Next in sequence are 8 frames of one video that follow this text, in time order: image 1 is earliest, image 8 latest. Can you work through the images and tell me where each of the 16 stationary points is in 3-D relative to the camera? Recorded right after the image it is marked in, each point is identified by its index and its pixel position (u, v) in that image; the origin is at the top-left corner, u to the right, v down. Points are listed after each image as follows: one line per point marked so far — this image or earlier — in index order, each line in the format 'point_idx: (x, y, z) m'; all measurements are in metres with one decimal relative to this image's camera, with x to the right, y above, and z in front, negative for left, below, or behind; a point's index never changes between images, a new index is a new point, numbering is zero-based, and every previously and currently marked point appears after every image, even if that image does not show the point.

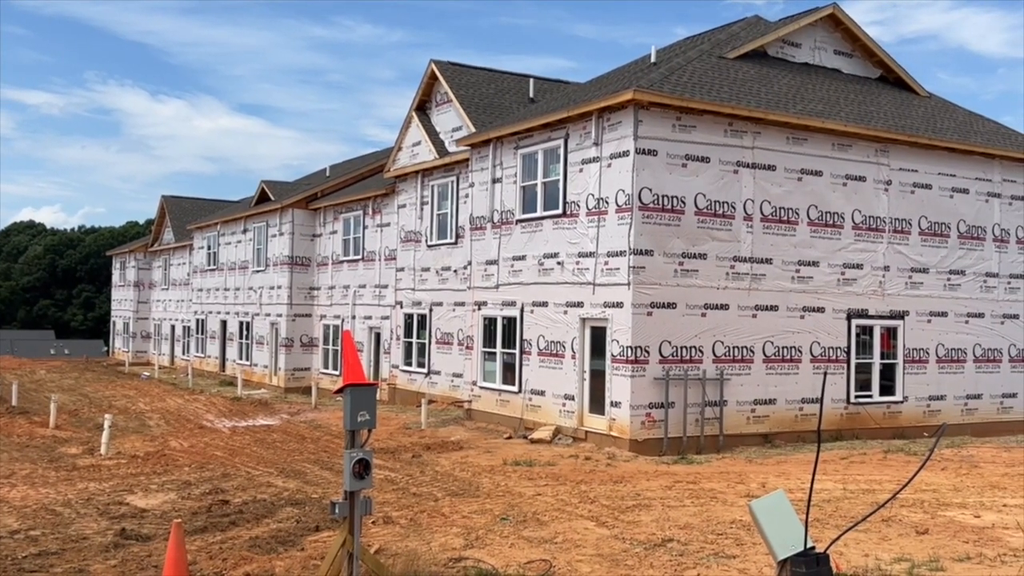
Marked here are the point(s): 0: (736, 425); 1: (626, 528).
0: (+4.1, -2.5, +16.4) m
1: (+1.2, -2.6, +9.7) m
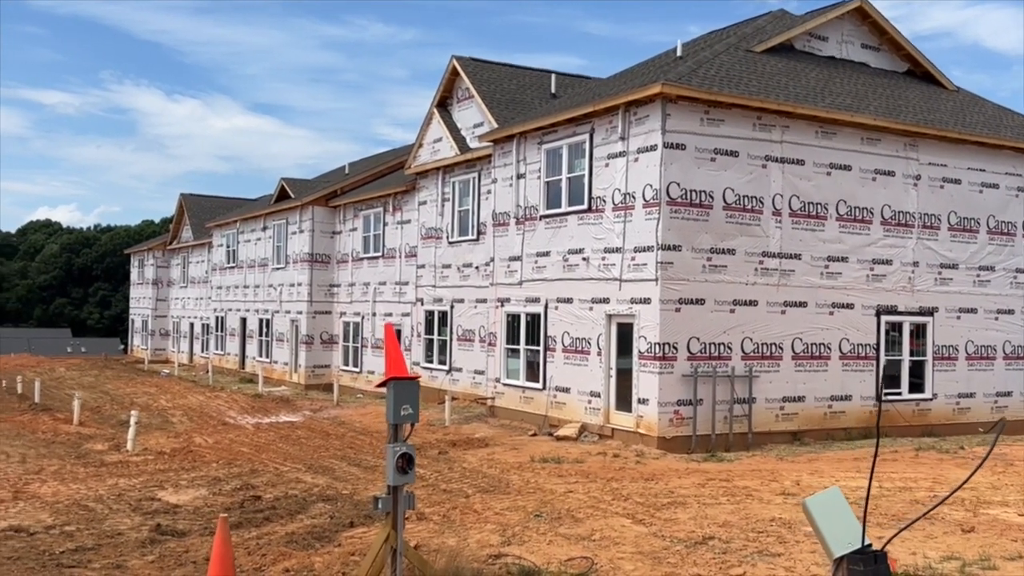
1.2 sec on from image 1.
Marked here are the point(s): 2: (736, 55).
0: (+4.5, -2.4, +16.2) m
1: (+1.6, -2.5, +9.6) m
2: (+4.3, +4.5, +17.4) m
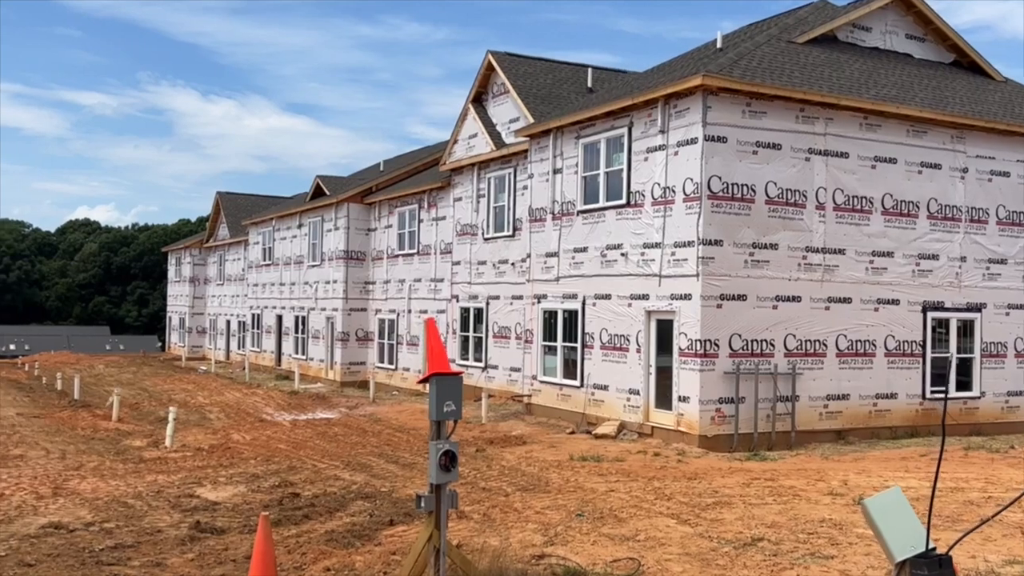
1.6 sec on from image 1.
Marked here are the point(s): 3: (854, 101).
0: (+5.2, -2.3, +15.9) m
1: (+2.0, -2.5, +9.3) m
2: (+5.0, +4.6, +17.1) m
3: (+6.0, +3.3, +16.0) m
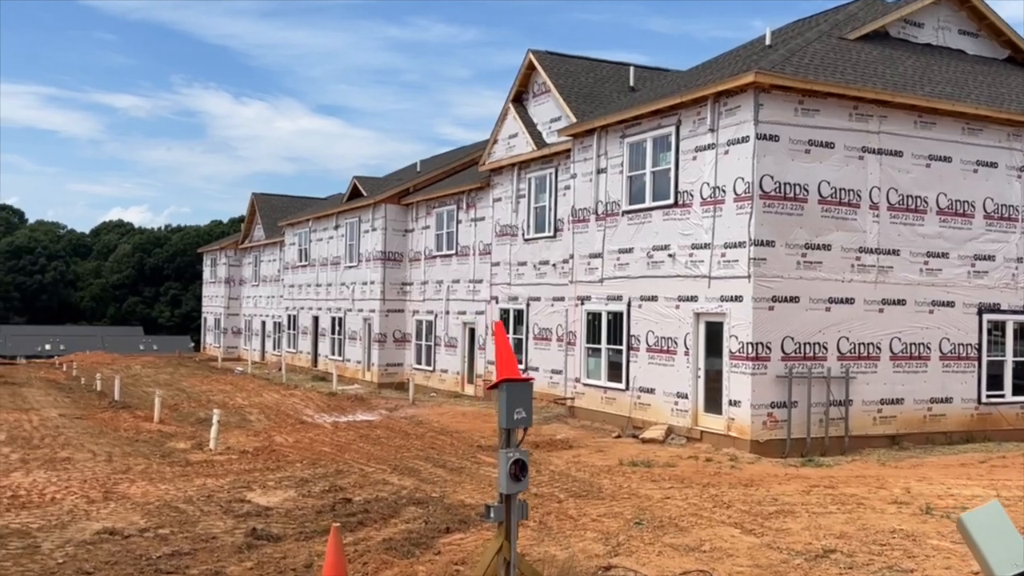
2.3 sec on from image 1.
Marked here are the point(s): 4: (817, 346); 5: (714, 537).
0: (+6.0, -2.4, +15.5) m
1: (+2.6, -2.5, +9.0) m
2: (+5.9, +4.5, +16.7) m
3: (+6.8, +3.3, +15.5) m
4: (+5.1, -1.0, +15.1) m
5: (+2.0, -2.5, +9.1) m
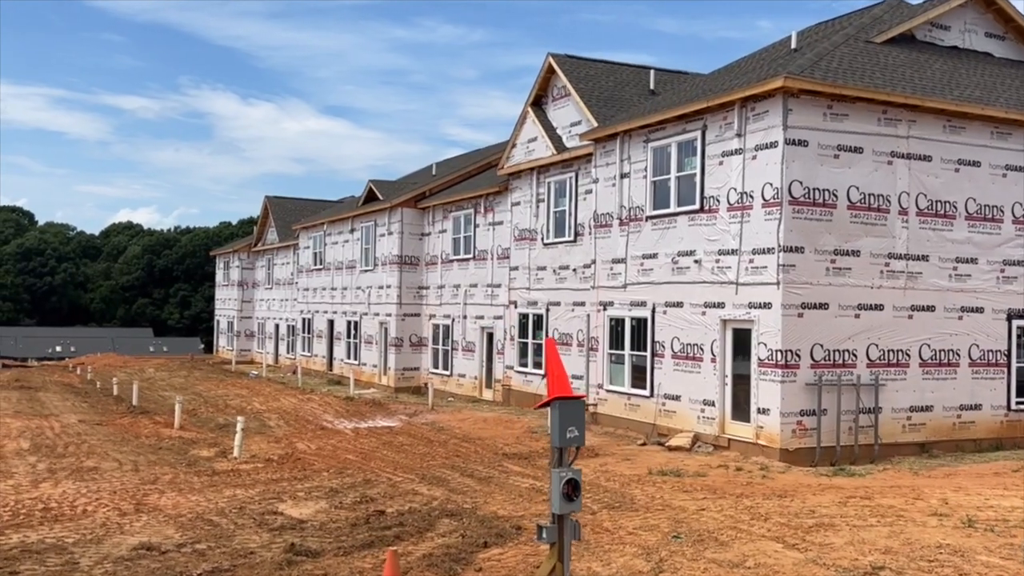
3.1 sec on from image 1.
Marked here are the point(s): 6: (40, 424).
0: (+6.4, -2.5, +15.3) m
1: (+3.0, -2.6, +8.9) m
2: (+6.3, +4.4, +16.5) m
3: (+7.3, +3.2, +15.4) m
4: (+5.5, -1.1, +15.0) m
5: (+2.4, -2.6, +8.9) m
6: (-10.0, -2.9, +19.2) m
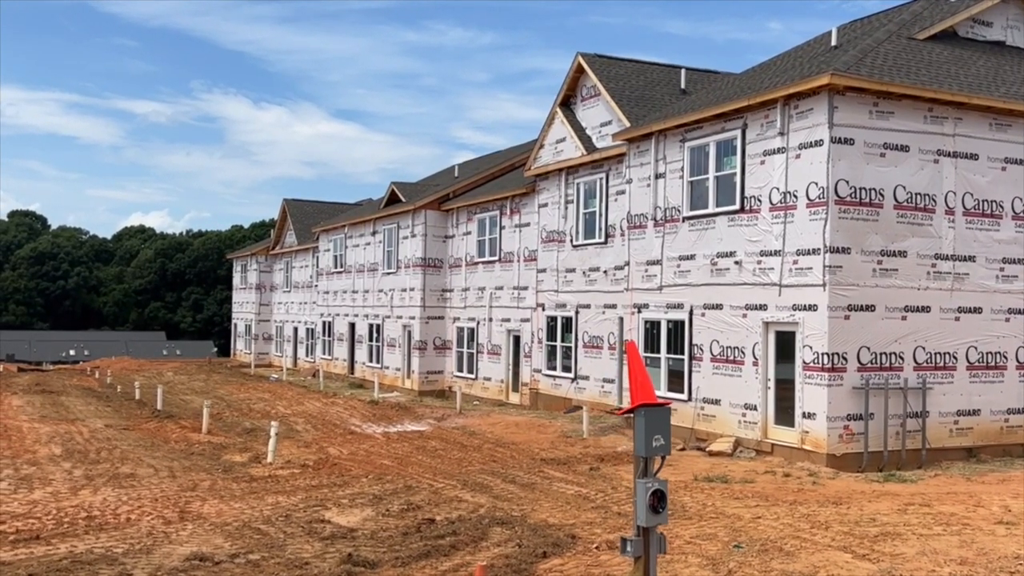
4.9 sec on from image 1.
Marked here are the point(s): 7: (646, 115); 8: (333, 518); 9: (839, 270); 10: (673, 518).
0: (+7.1, -2.5, +15.0) m
1: (+3.6, -2.6, +8.6) m
2: (+6.9, +4.4, +16.2) m
3: (+7.9, +3.1, +15.0) m
4: (+6.2, -1.1, +14.6) m
5: (+3.0, -2.6, +8.6) m
6: (-9.3, -3.0, +19.0) m
7: (+2.9, +3.8, +19.7) m
8: (-2.1, -2.6, +10.4) m
9: (+5.2, +0.3, +14.3) m
10: (+1.9, -2.8, +11.0) m
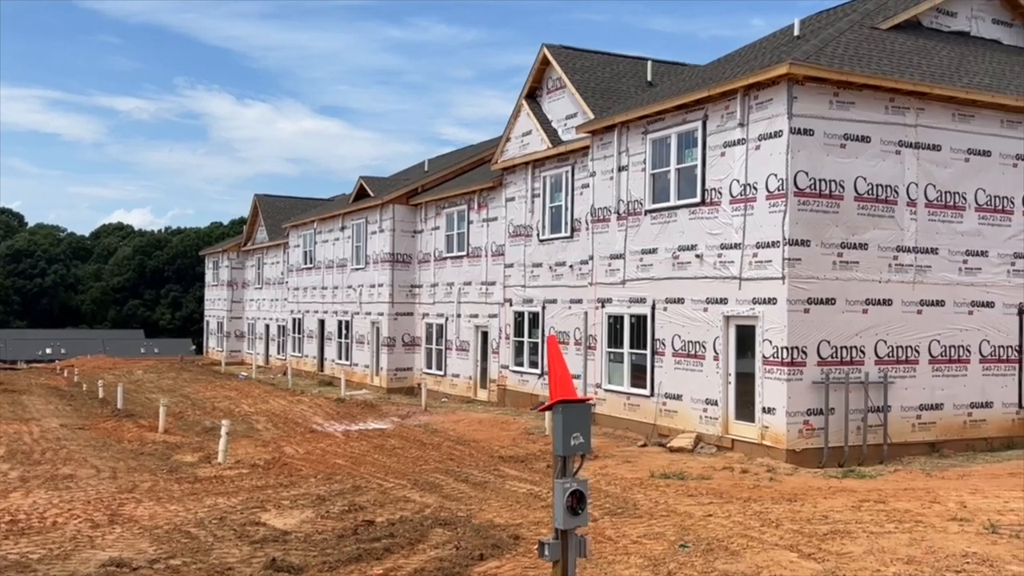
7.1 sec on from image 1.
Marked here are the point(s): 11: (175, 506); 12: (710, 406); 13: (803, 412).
0: (+6.4, -2.4, +14.8) m
1: (+3.0, -2.5, +8.3) m
2: (+6.2, +4.5, +16.0) m
3: (+7.2, +3.3, +14.8) m
4: (+5.5, -1.0, +14.4) m
5: (+2.4, -2.5, +8.4) m
6: (-10.1, -2.9, +18.5) m
7: (+2.1, +3.9, +19.4) m
8: (-2.7, -2.6, +10.0) m
9: (+4.4, +0.4, +14.0) m
10: (+1.3, -2.7, +10.7) m
11: (-4.0, -2.6, +10.9) m
12: (+3.4, -2.0, +15.4) m
13: (+4.5, -1.9, +13.9) m
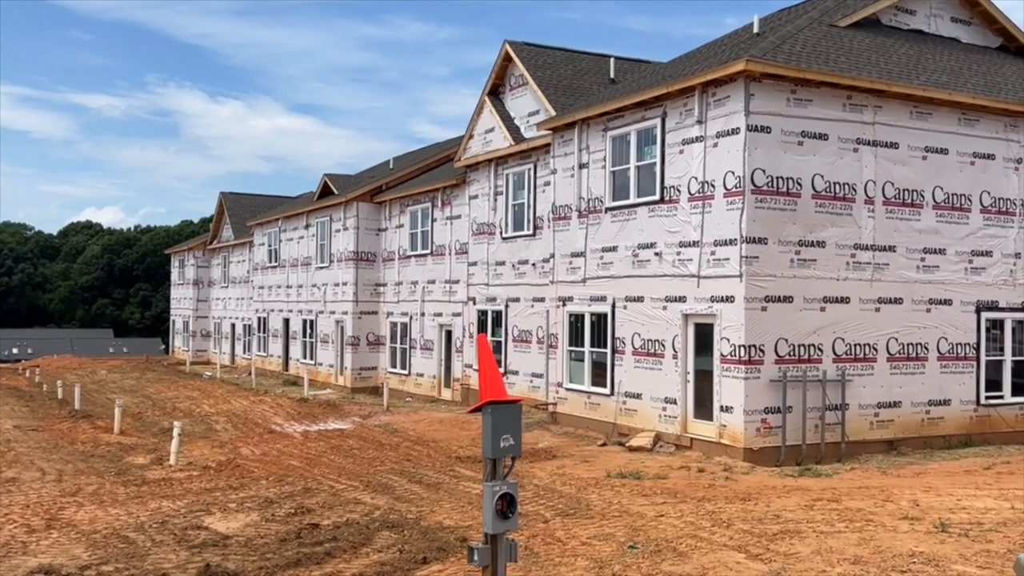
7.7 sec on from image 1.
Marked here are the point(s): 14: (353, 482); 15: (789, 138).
0: (+5.7, -2.3, +14.8) m
1: (+2.5, -2.5, +8.3) m
2: (+5.4, +4.6, +16.0) m
3: (+6.5, +3.3, +14.9) m
4: (+4.8, -1.0, +14.4) m
5: (+1.9, -2.5, +8.3) m
6: (-10.9, -2.9, +18.1) m
7: (+1.3, +3.9, +19.3) m
8: (-3.3, -2.6, +9.8) m
9: (+3.8, +0.4, +14.0) m
10: (+0.7, -2.7, +10.6) m
11: (-4.6, -2.6, +10.6) m
12: (+2.7, -2.0, +15.4) m
13: (+3.8, -1.9, +13.9) m
14: (-2.3, -2.7, +12.8) m
15: (+4.4, +2.4, +14.3) m
